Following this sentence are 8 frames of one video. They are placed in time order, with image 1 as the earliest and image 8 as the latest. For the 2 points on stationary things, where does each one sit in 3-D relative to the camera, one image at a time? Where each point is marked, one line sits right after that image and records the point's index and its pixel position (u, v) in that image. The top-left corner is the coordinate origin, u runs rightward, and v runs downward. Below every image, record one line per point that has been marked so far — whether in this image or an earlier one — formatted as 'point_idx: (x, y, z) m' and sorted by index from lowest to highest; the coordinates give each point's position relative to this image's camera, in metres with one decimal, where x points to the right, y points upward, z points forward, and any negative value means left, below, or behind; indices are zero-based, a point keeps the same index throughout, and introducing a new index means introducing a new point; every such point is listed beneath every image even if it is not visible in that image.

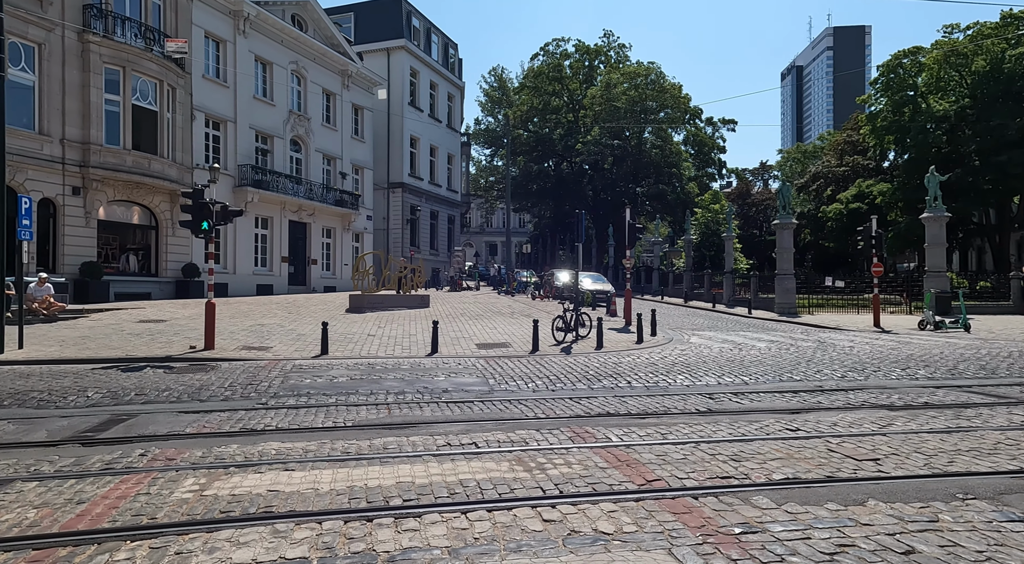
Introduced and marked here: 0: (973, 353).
0: (+10.4, -1.7, +14.6) m
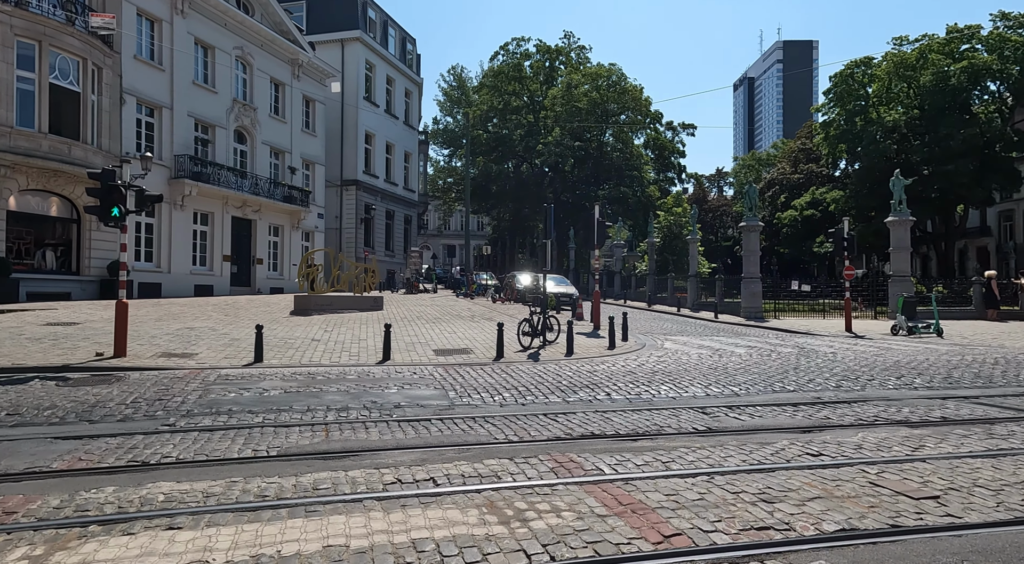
0: (+9.6, -1.7, +13.9) m
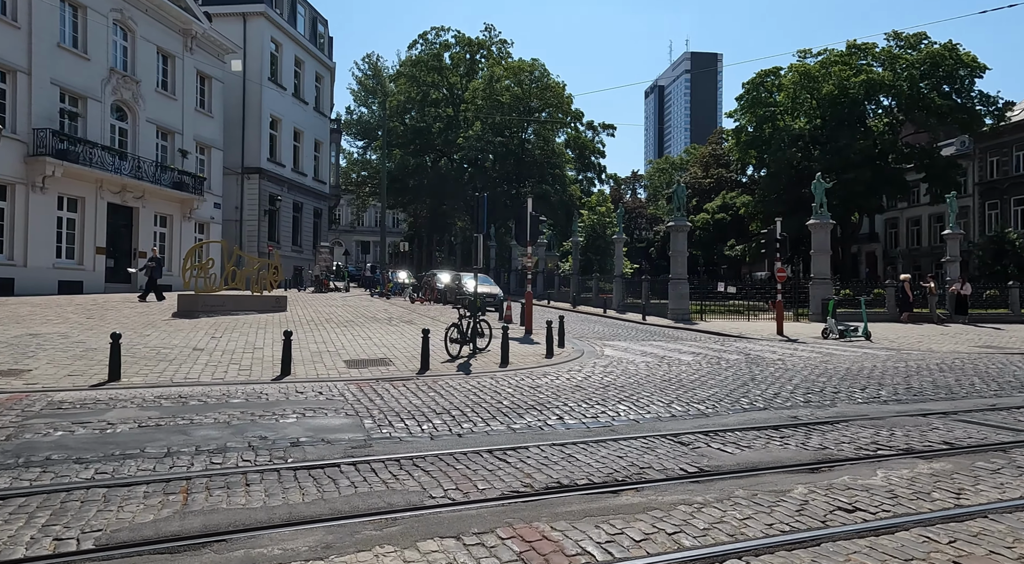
0: (+8.1, -1.8, +13.4) m
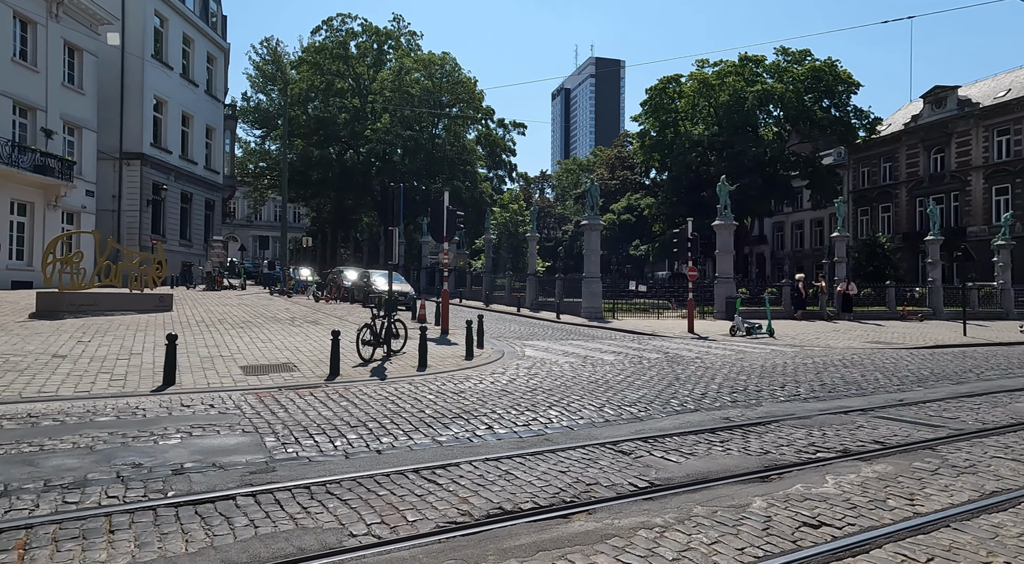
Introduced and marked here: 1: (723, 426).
0: (+6.4, -1.8, +13.7) m
1: (+2.5, -1.7, +7.7) m
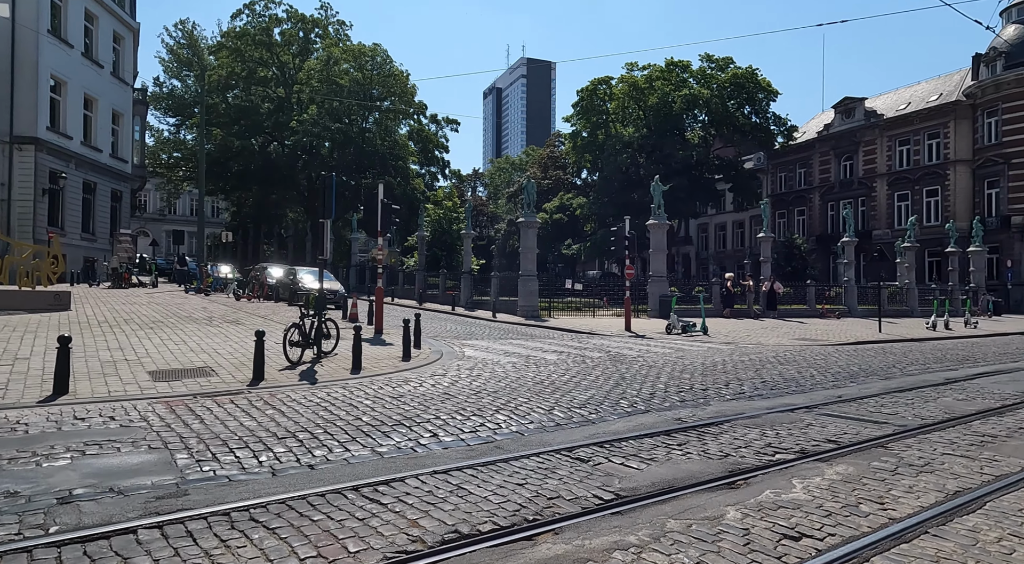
0: (+5.1, -1.7, +13.8) m
1: (+1.9, -1.7, +7.5) m
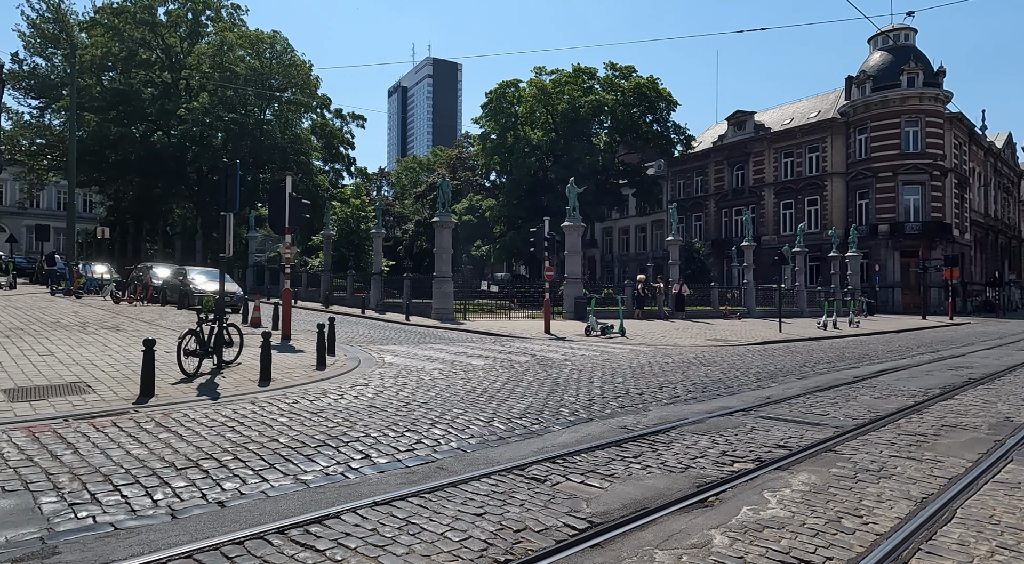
0: (+3.5, -1.7, +13.8) m
1: (+1.2, -1.7, +7.0) m
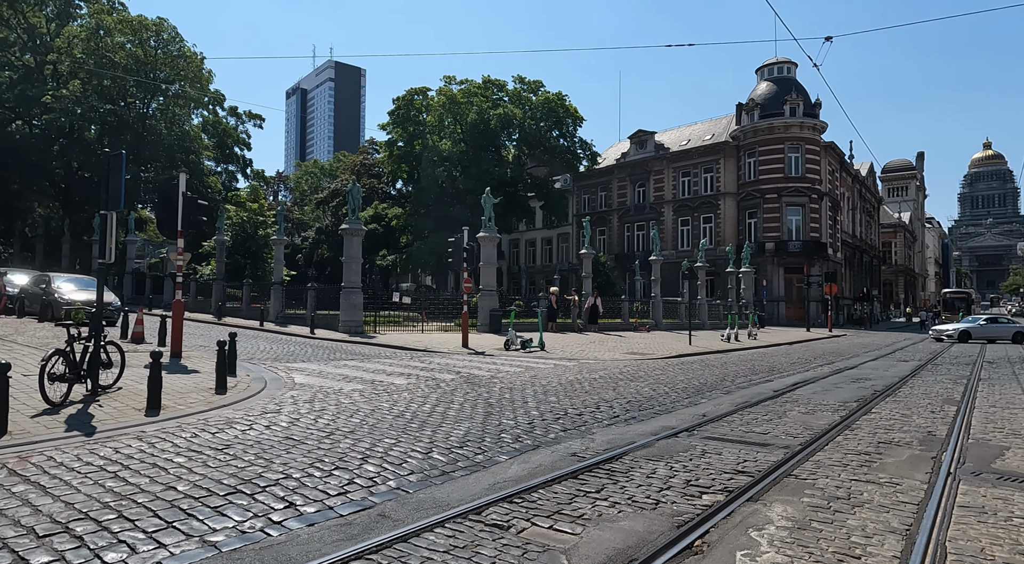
0: (+1.9, -2.0, +13.4) m
1: (+0.7, -1.8, +6.4) m
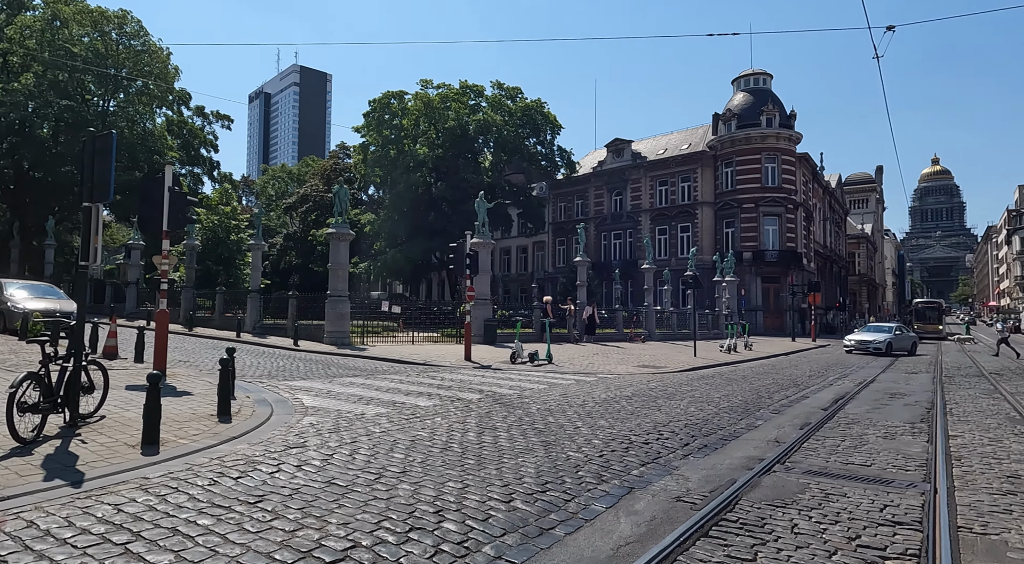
0: (+2.4, -2.2, +12.3) m
1: (+1.5, -1.9, +5.2) m
